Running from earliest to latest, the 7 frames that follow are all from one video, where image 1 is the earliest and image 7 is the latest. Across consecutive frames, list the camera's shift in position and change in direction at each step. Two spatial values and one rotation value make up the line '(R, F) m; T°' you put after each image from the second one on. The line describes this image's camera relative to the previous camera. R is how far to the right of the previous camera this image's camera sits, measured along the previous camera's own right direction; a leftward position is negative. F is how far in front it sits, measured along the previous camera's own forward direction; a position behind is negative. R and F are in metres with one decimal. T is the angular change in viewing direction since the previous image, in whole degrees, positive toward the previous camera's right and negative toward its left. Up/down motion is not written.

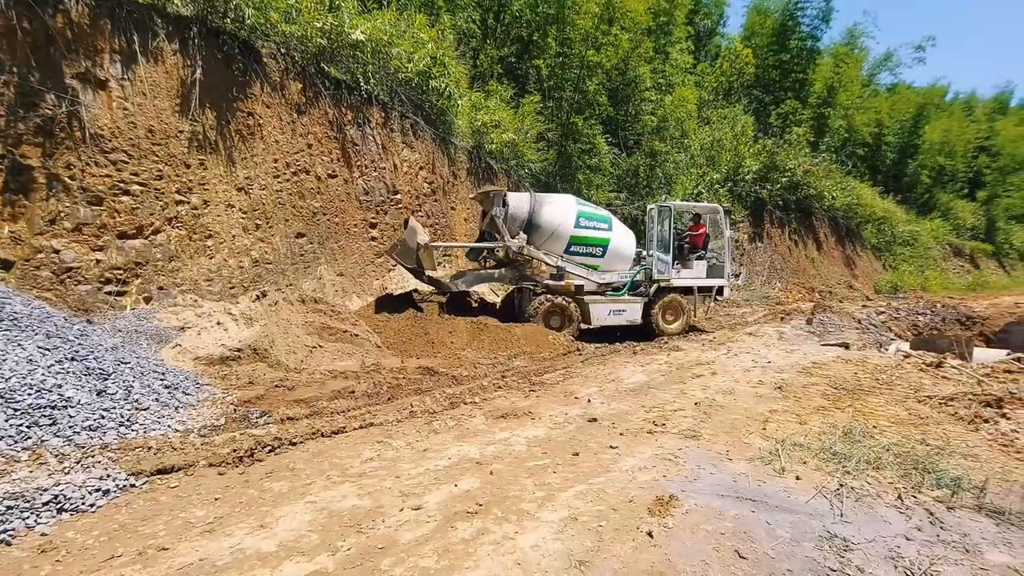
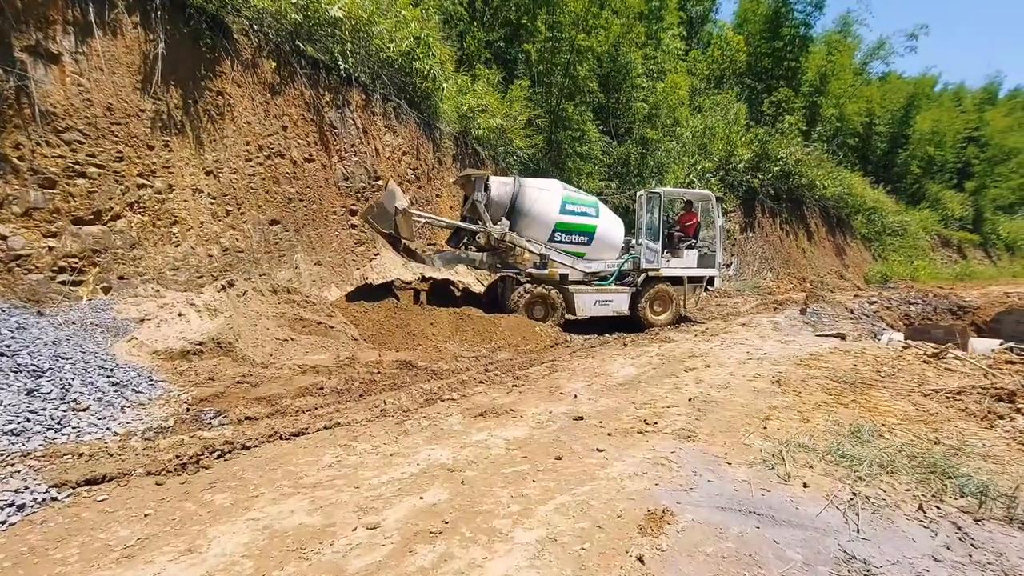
(+0.1, +0.4) m; +1°
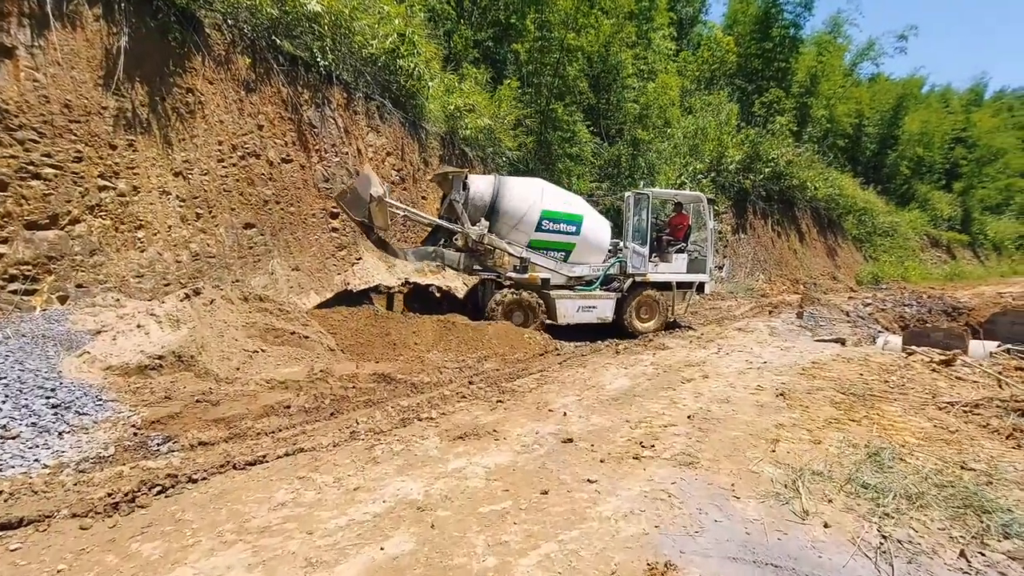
(+0.1, +0.4) m; +1°
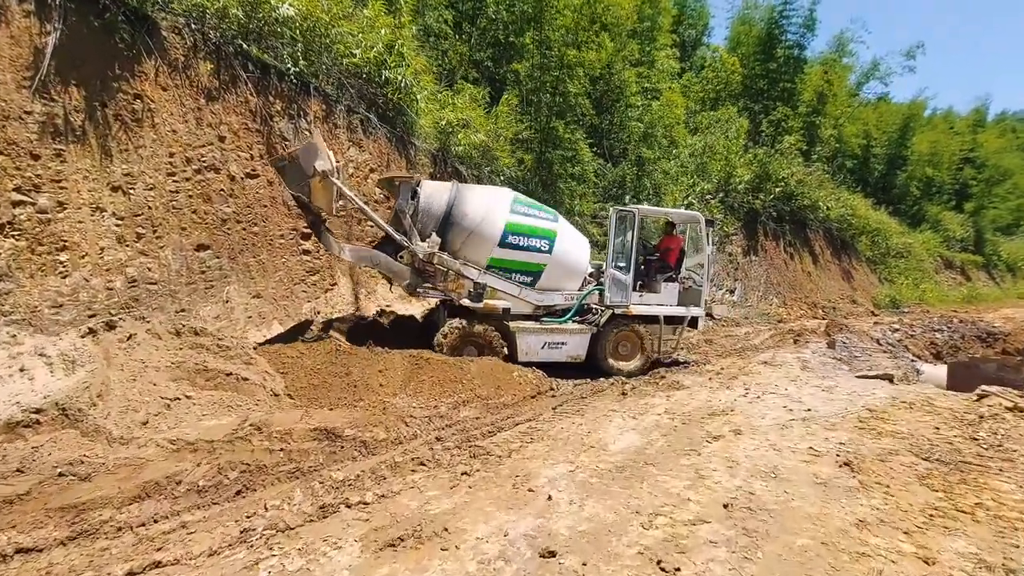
(+0.3, +1.2) m; -1°
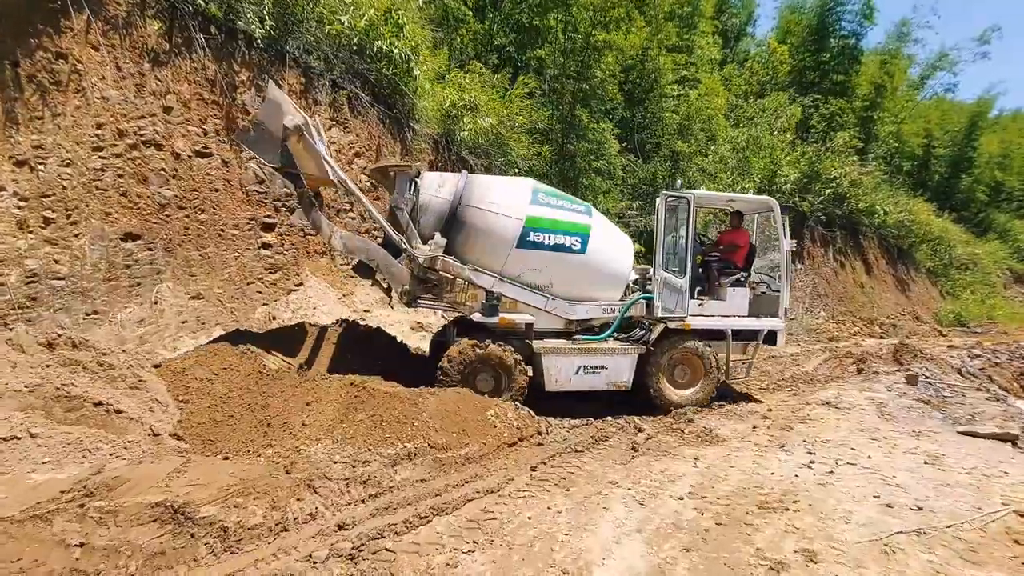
(+0.6, +1.7) m; -4°
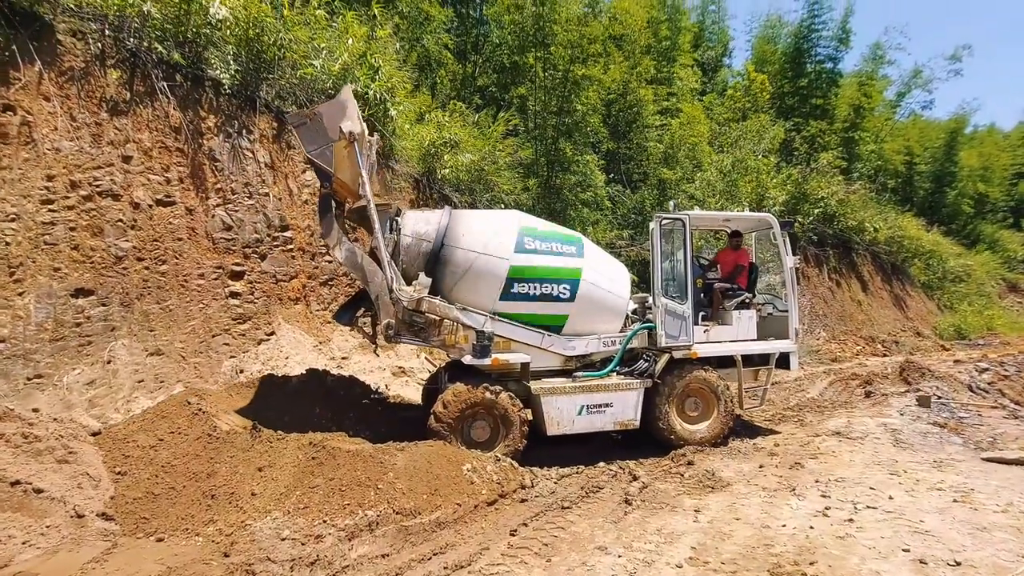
(+0.3, +0.4) m; 0°
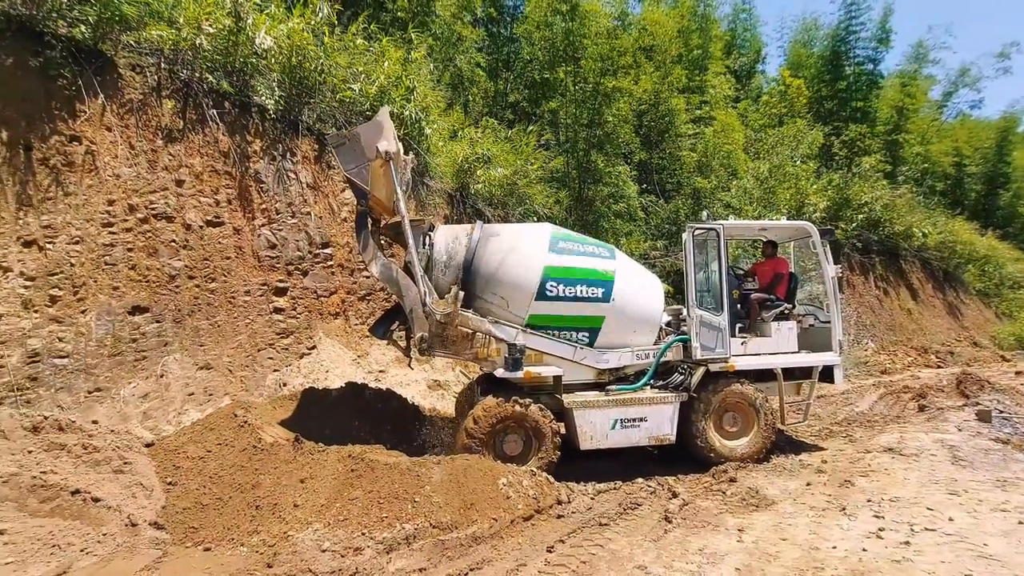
(0.0, 0.0) m; -4°
